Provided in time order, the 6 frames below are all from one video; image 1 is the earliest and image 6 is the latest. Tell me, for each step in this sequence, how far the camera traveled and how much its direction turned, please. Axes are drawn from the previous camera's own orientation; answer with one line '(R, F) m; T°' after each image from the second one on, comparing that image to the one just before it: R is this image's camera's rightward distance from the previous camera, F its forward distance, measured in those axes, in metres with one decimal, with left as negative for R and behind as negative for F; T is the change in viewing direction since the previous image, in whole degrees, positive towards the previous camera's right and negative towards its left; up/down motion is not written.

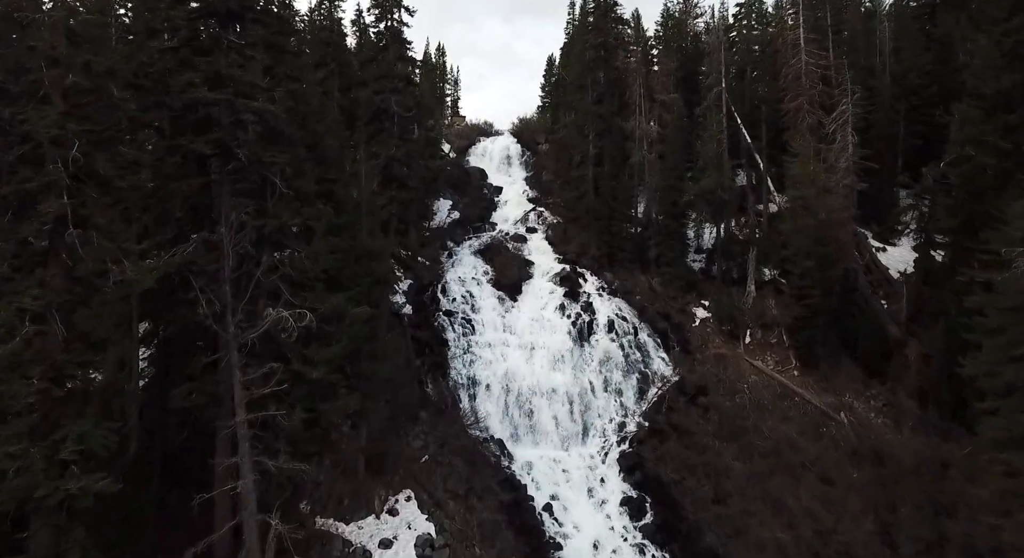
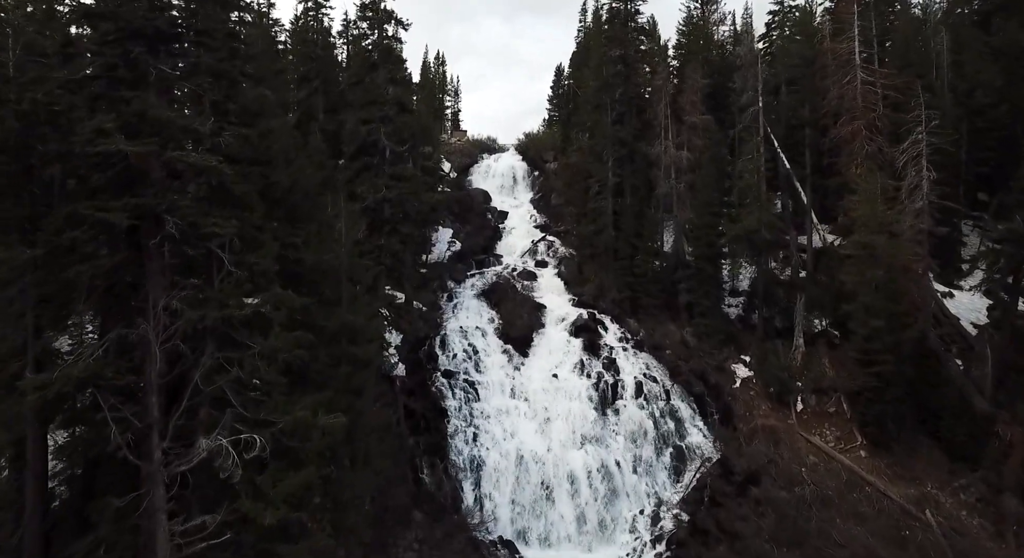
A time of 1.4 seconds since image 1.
(-0.4, +4.0) m; 0°
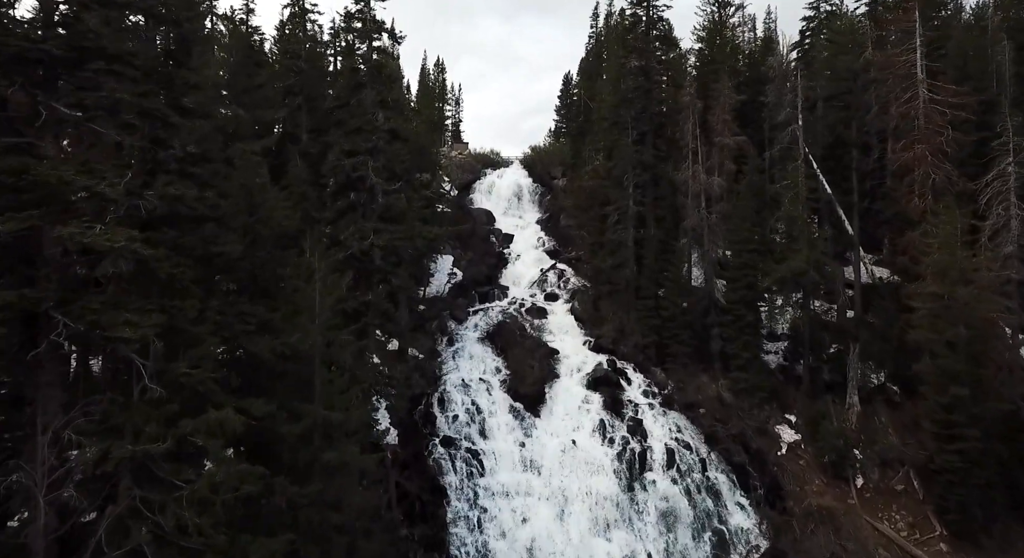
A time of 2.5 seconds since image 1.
(-0.3, +3.3) m; 0°
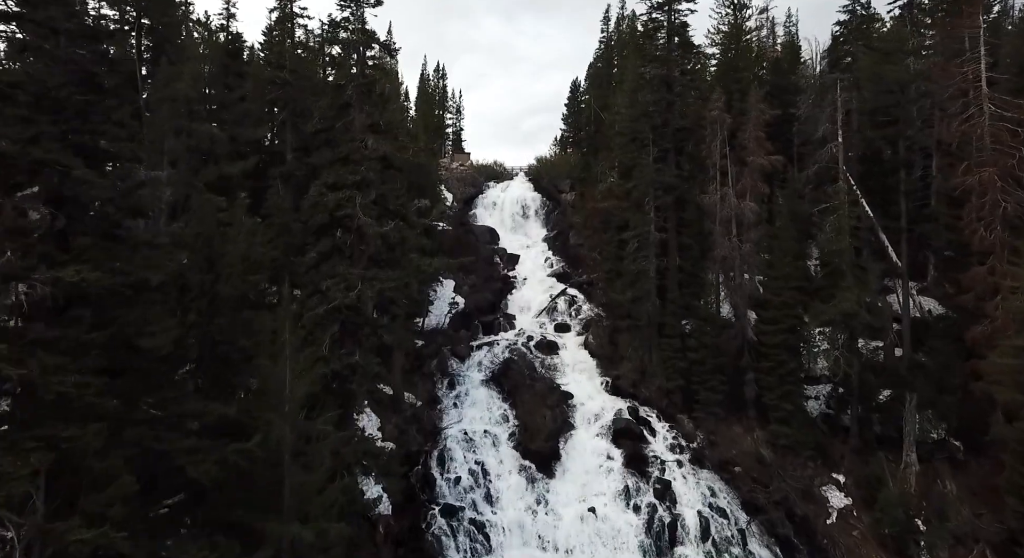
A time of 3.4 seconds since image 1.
(-0.3, +2.6) m; 0°
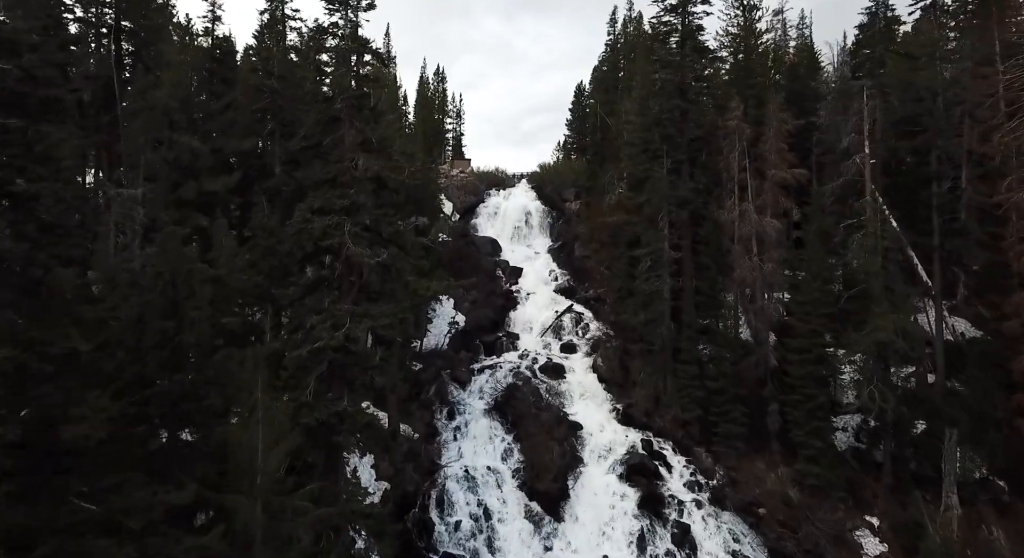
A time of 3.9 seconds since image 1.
(-0.1, +1.5) m; 0°
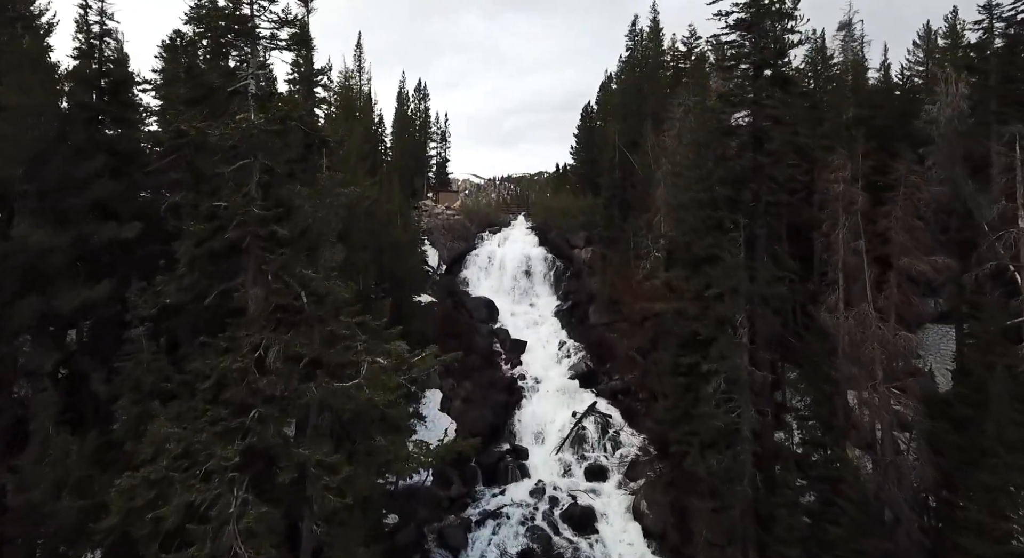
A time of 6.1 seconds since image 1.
(-0.9, +6.7) m; +2°
